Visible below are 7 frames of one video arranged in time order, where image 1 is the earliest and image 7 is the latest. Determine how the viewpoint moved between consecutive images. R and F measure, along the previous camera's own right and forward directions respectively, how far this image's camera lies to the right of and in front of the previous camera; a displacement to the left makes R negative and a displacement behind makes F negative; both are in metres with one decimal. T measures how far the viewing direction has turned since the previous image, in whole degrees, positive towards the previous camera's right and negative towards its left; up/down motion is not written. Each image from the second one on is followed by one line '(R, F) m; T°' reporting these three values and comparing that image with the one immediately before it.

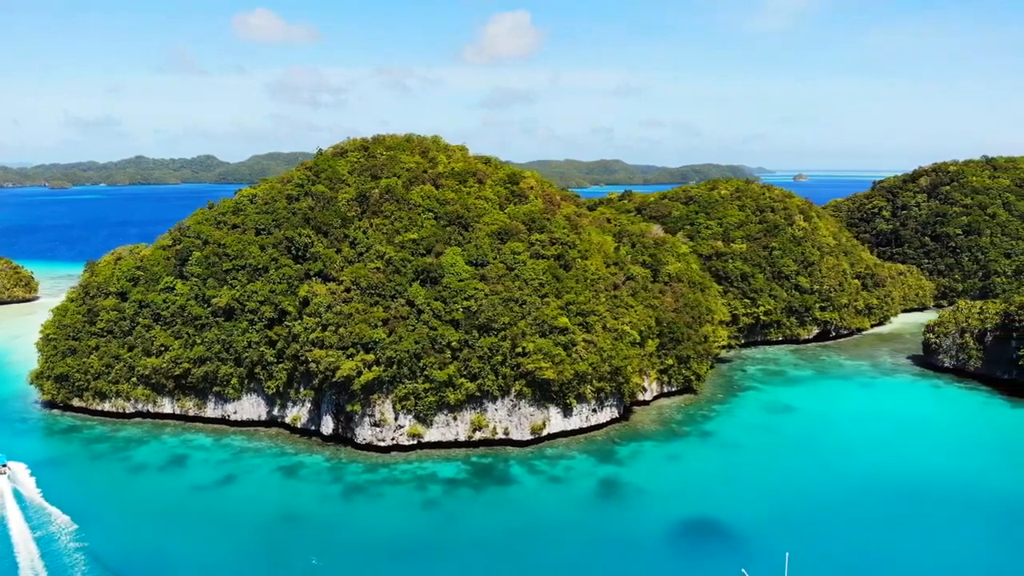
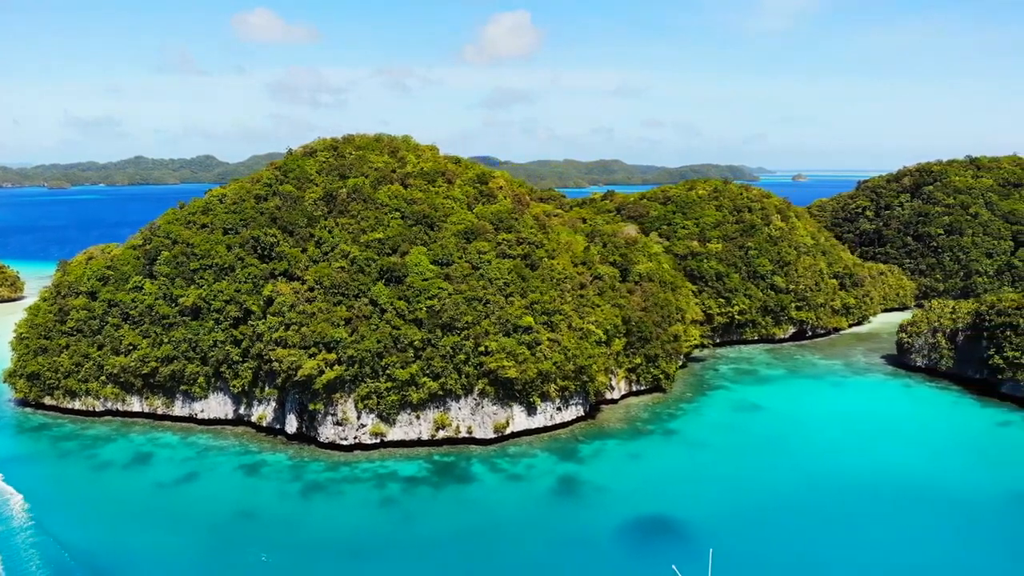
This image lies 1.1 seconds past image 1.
(+2.0, -0.1) m; 0°
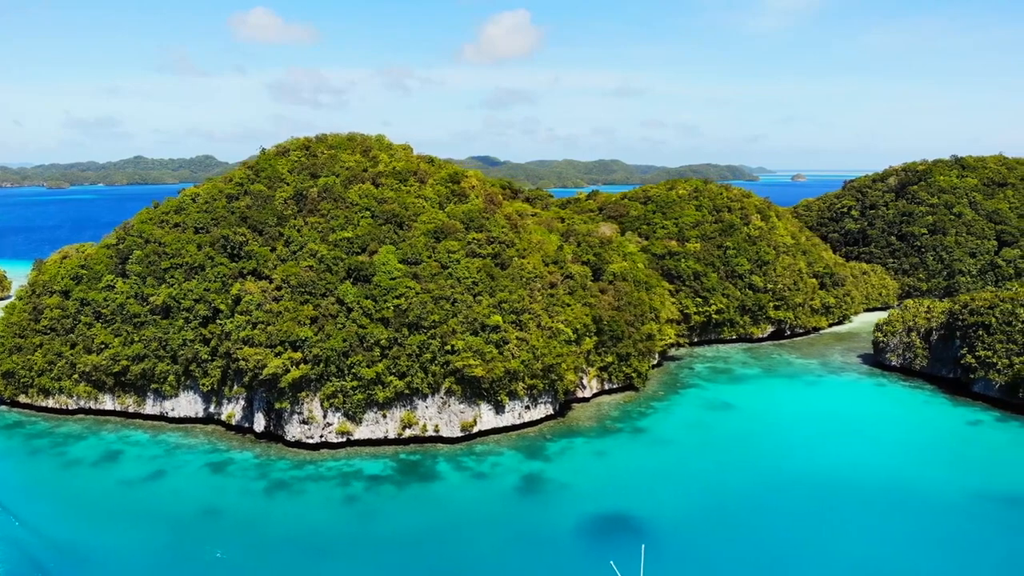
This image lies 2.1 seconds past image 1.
(+1.9, -0.1) m; 0°
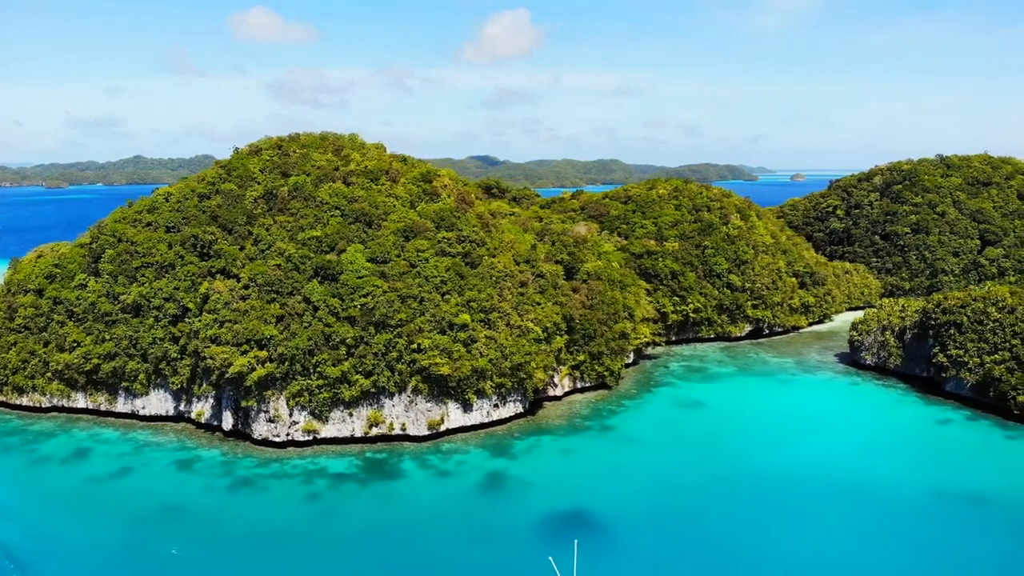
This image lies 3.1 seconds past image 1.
(+1.9, -0.1) m; 0°
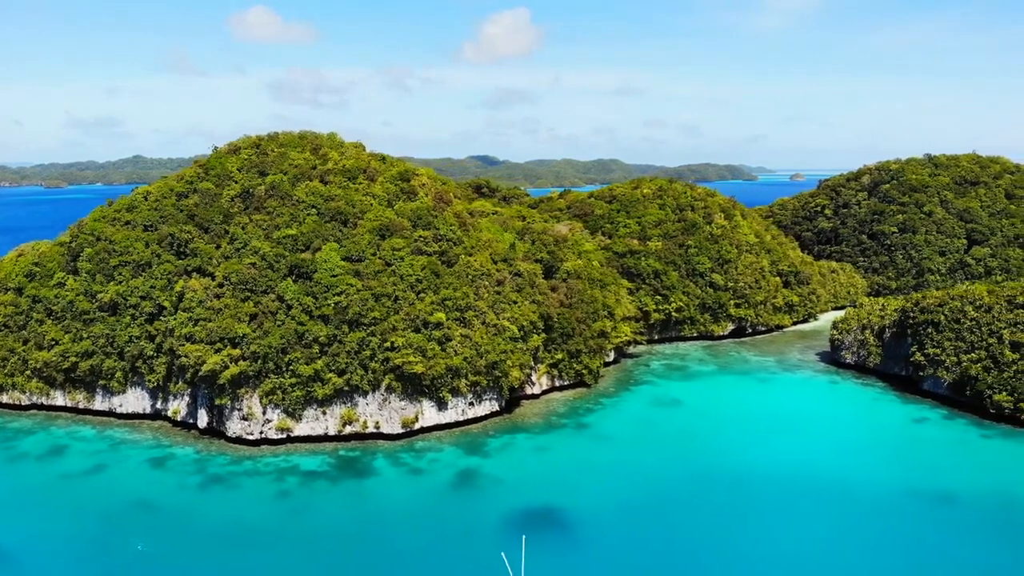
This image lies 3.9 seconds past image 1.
(+1.5, -0.1) m; 0°
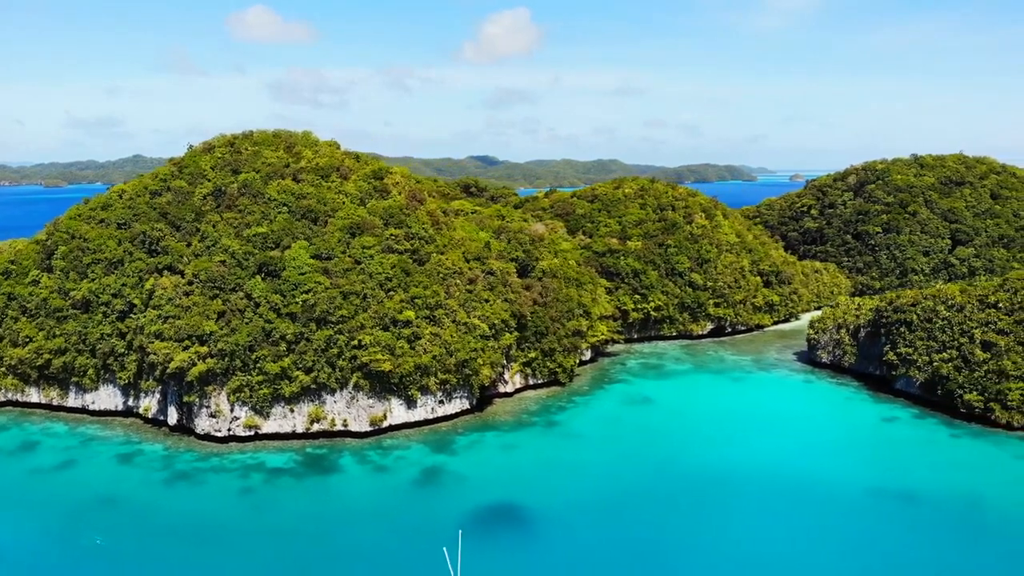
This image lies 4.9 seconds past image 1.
(+1.8, -0.1) m; 0°
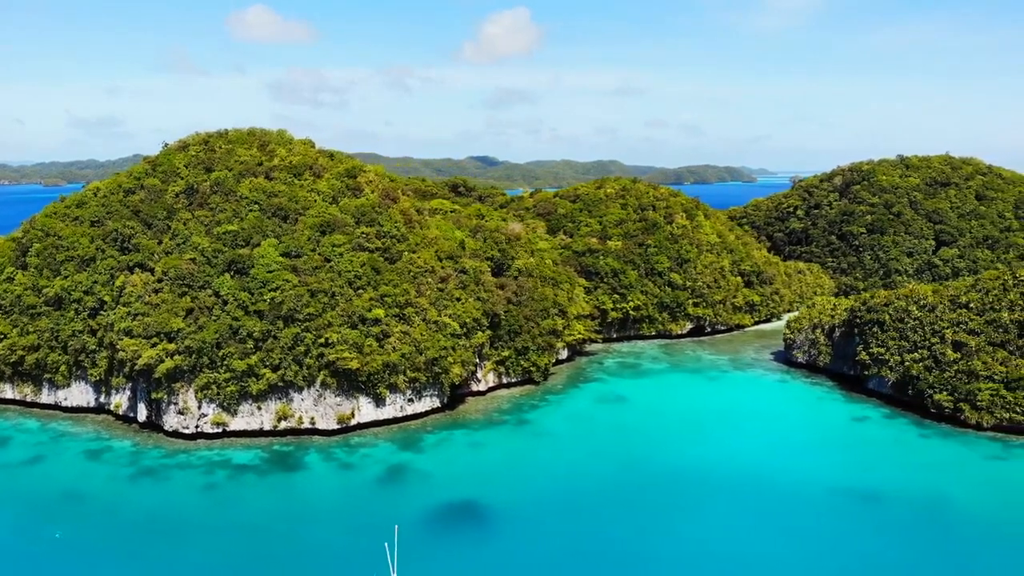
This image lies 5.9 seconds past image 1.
(+1.8, -0.1) m; 0°
